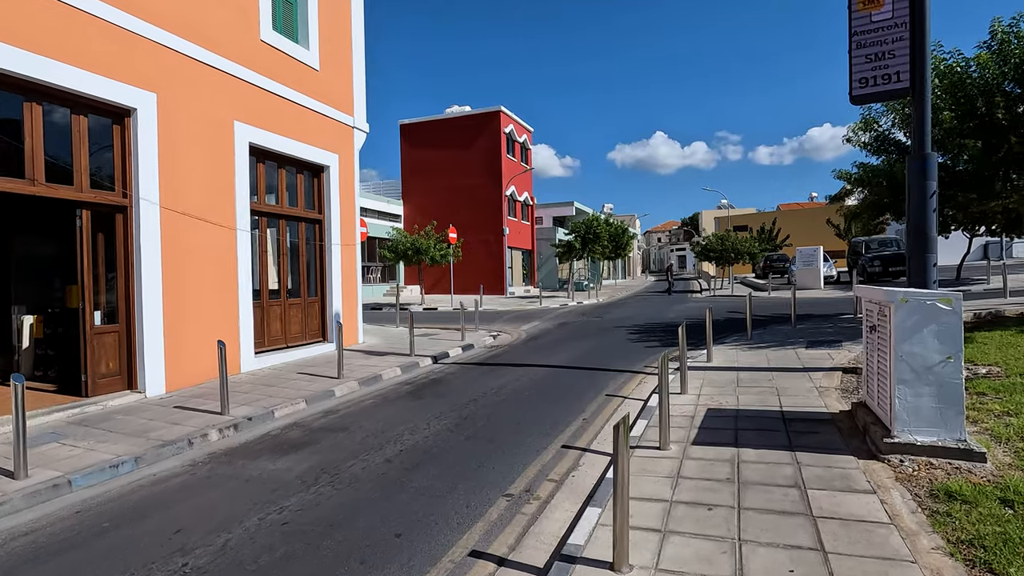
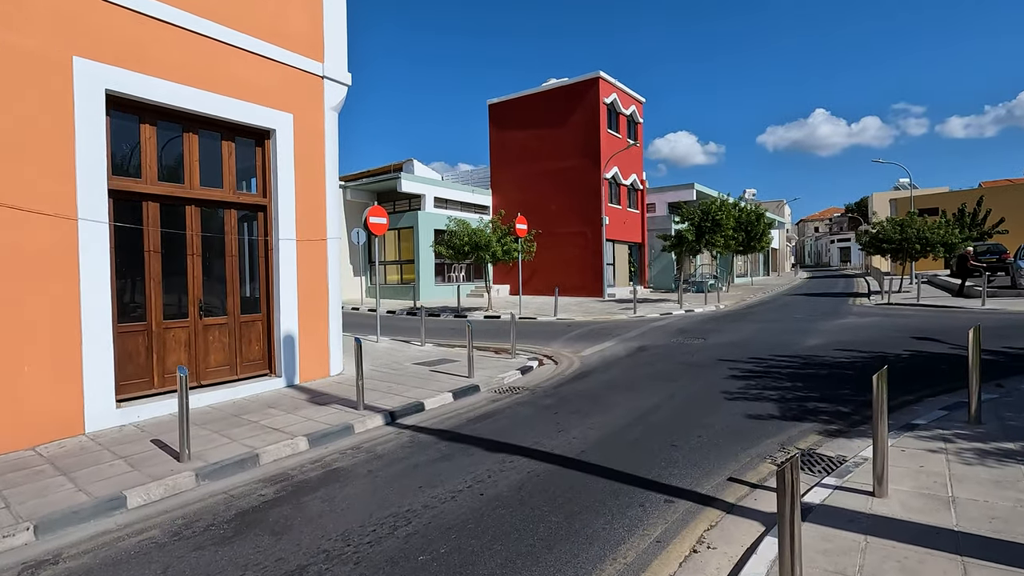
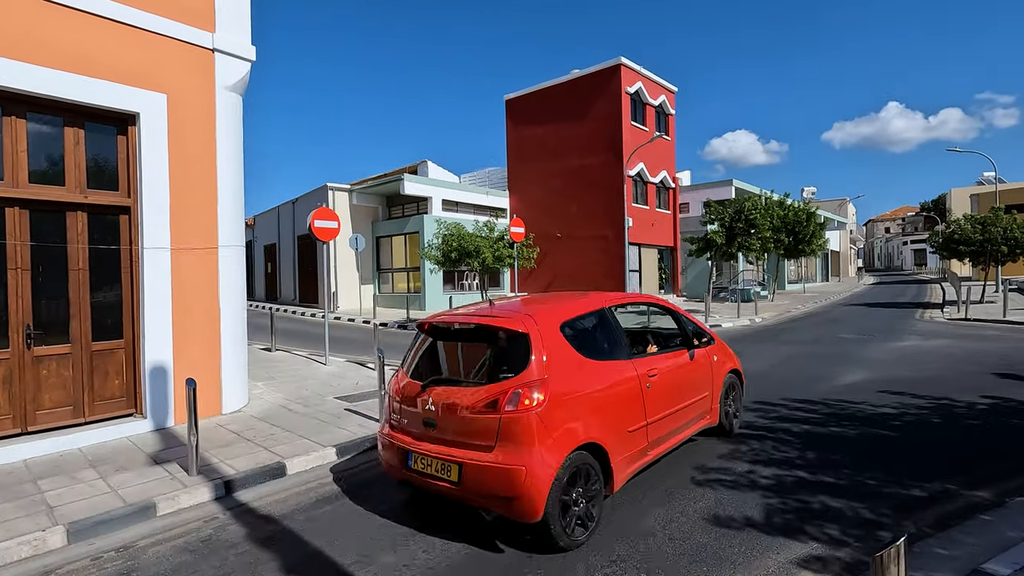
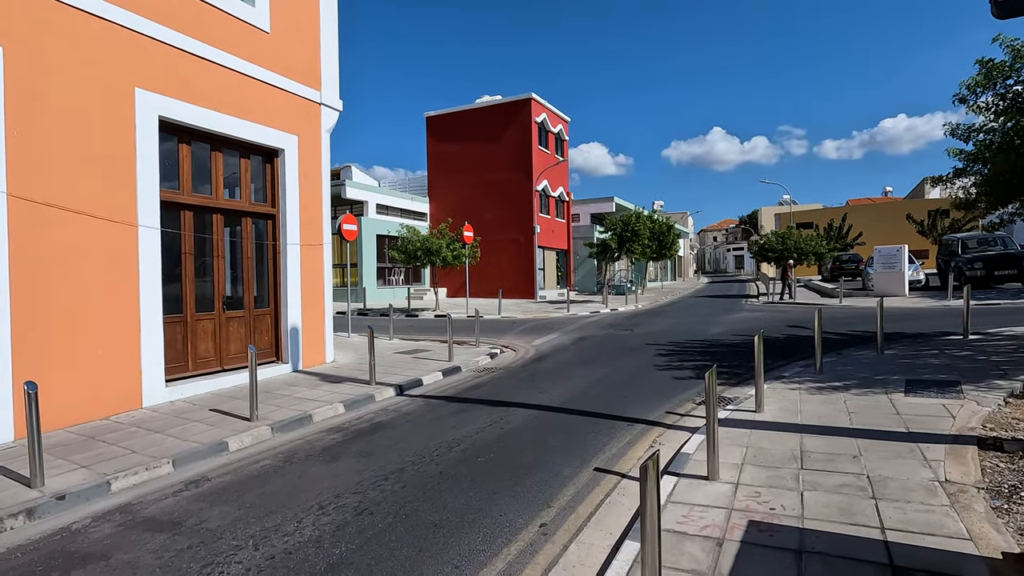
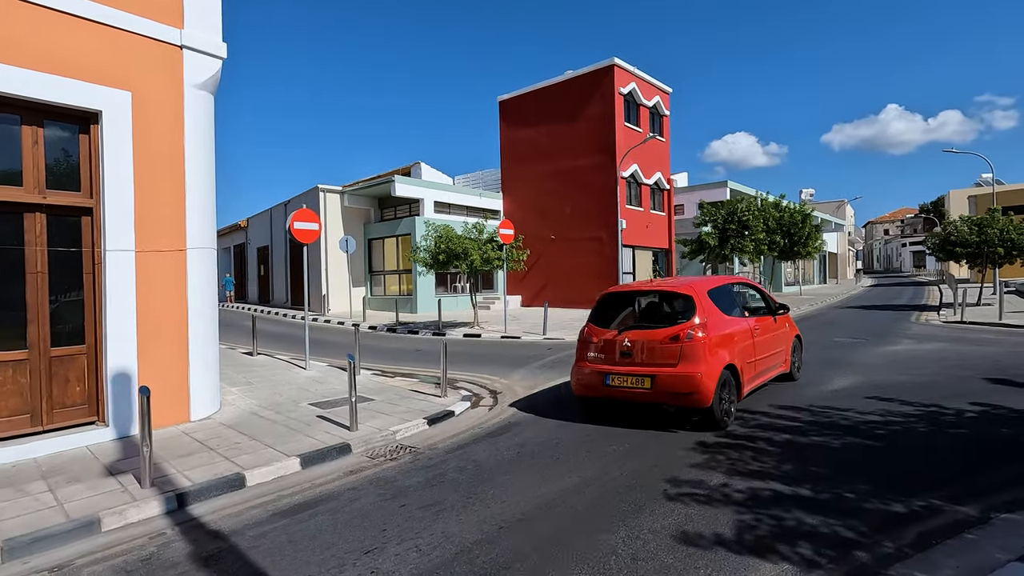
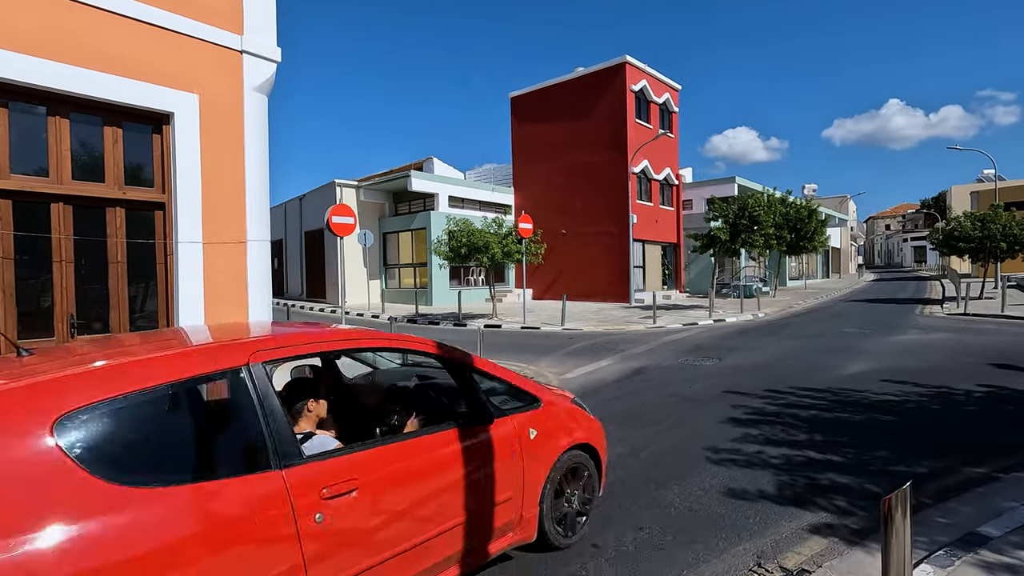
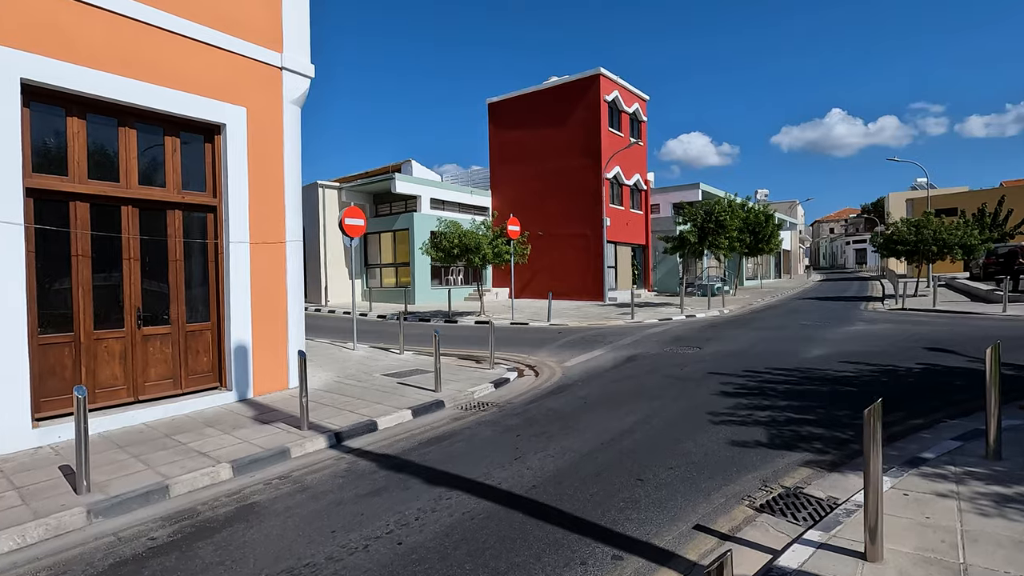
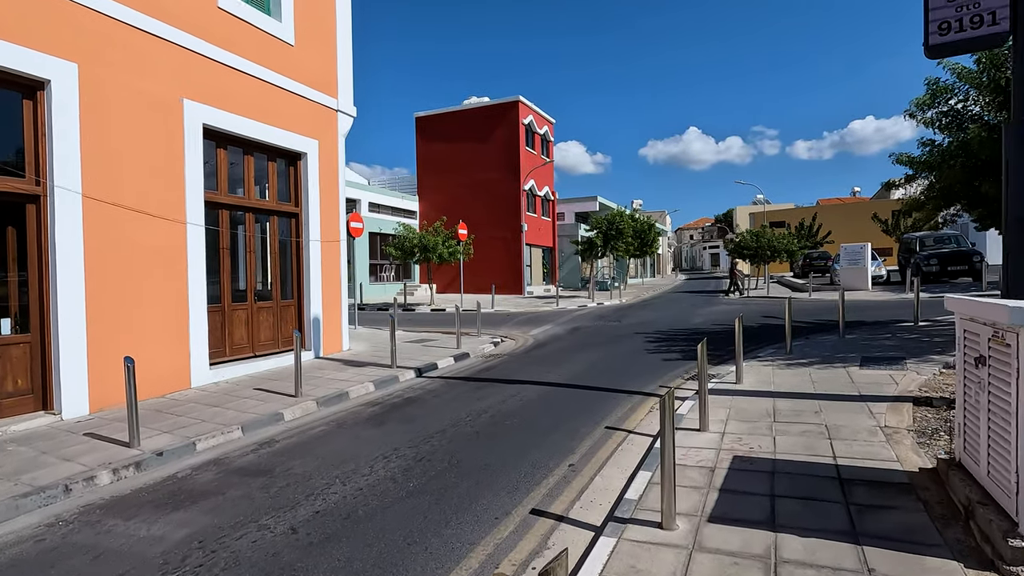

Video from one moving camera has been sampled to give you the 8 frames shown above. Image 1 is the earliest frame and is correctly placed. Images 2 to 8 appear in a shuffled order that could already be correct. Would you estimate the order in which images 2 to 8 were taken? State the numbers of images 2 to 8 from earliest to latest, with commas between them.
8, 4, 2, 7, 6, 3, 5
